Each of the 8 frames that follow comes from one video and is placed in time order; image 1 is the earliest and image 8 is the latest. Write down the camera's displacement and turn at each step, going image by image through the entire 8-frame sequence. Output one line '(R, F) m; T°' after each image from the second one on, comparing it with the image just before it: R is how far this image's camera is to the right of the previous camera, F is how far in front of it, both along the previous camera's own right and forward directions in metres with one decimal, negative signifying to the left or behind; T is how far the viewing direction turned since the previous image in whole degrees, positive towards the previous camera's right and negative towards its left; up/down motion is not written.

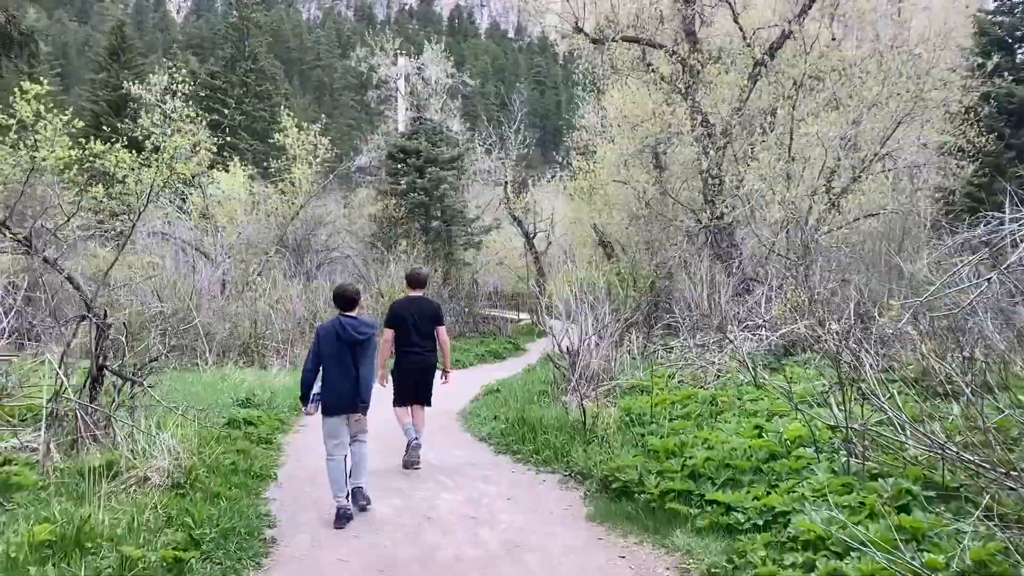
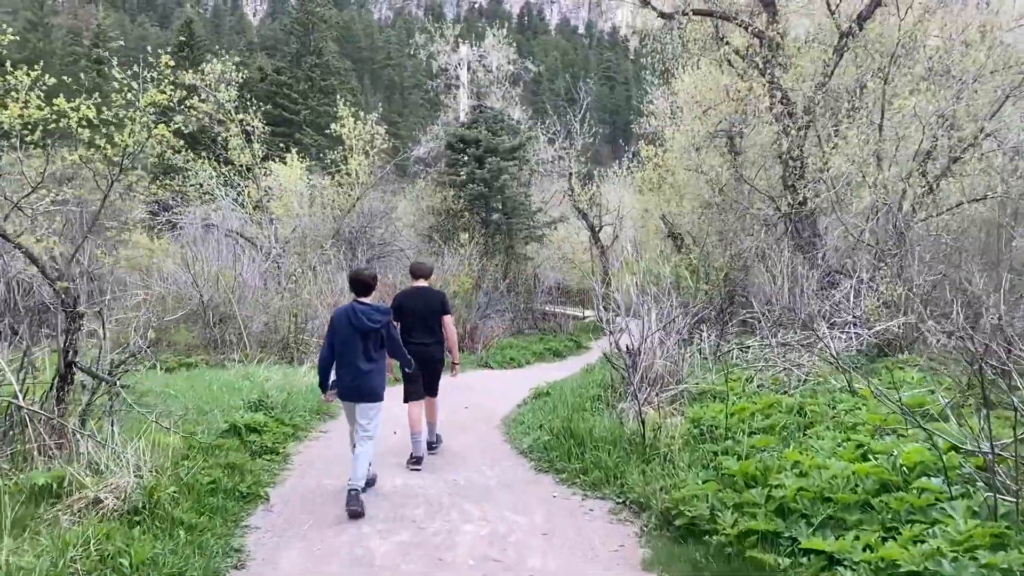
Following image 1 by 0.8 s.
(+0.1, +1.0) m; -5°
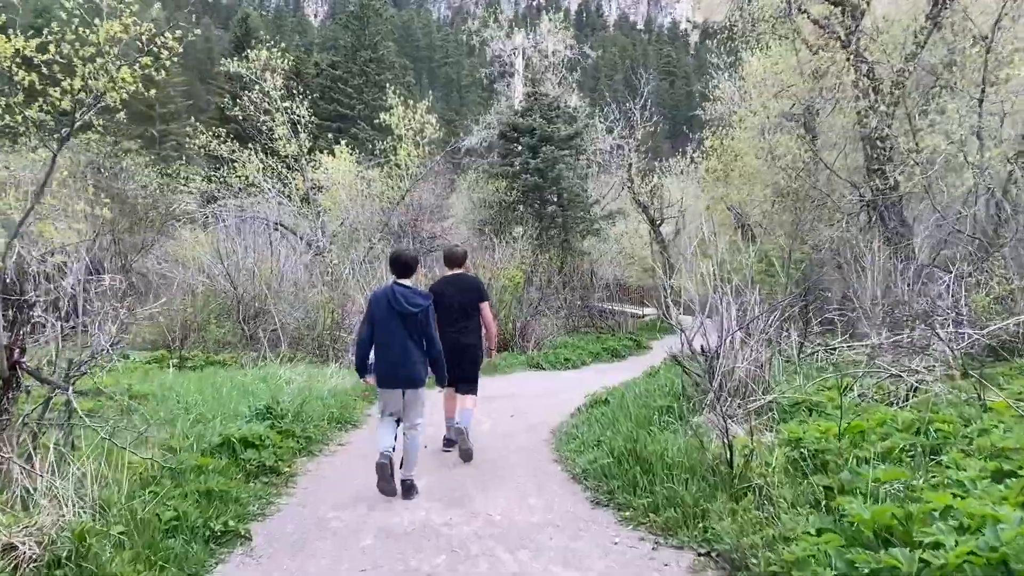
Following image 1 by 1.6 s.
(0.0, +1.0) m; -4°
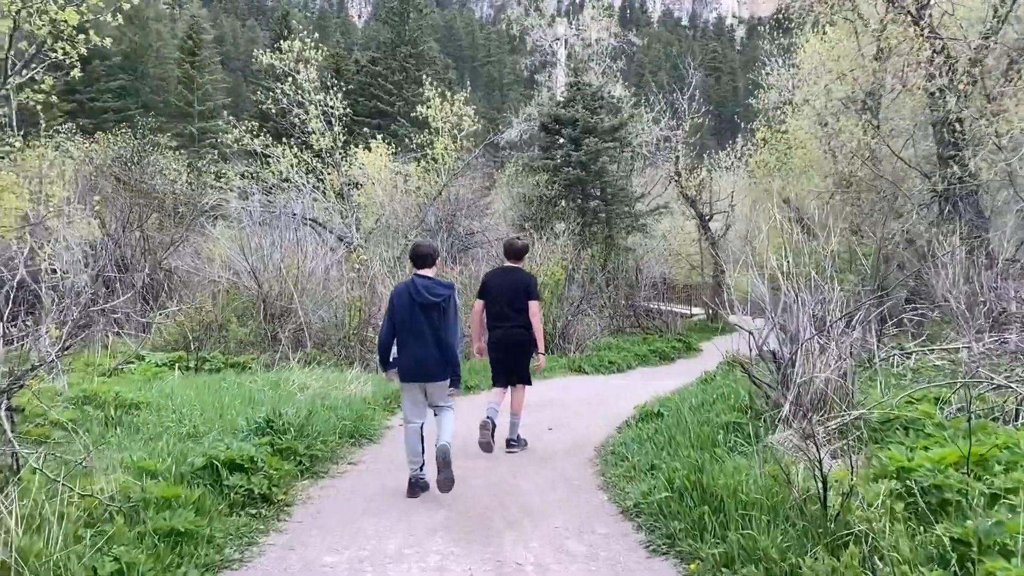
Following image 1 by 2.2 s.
(0.0, +0.8) m; -3°
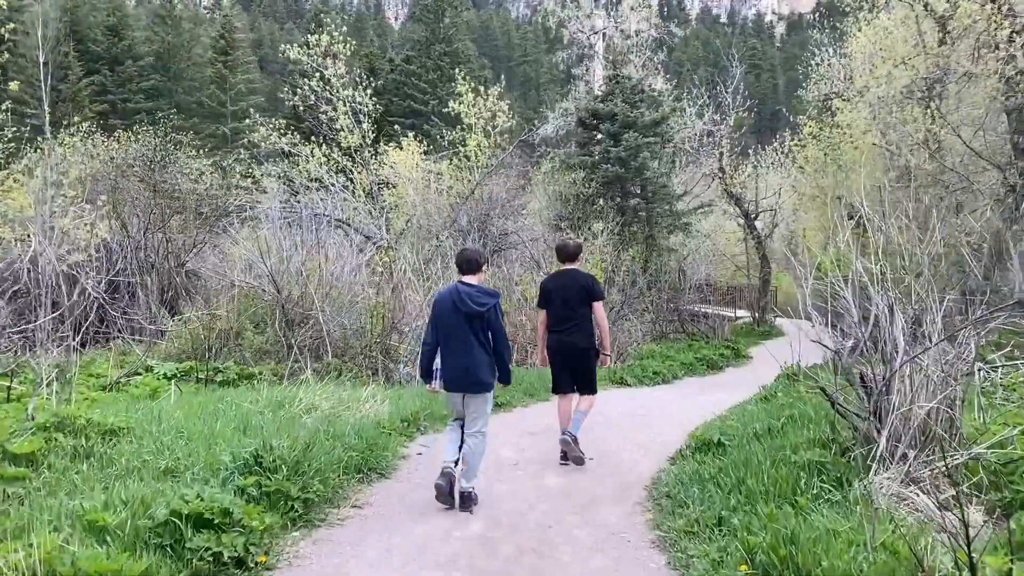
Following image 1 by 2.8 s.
(0.0, +0.8) m; -2°
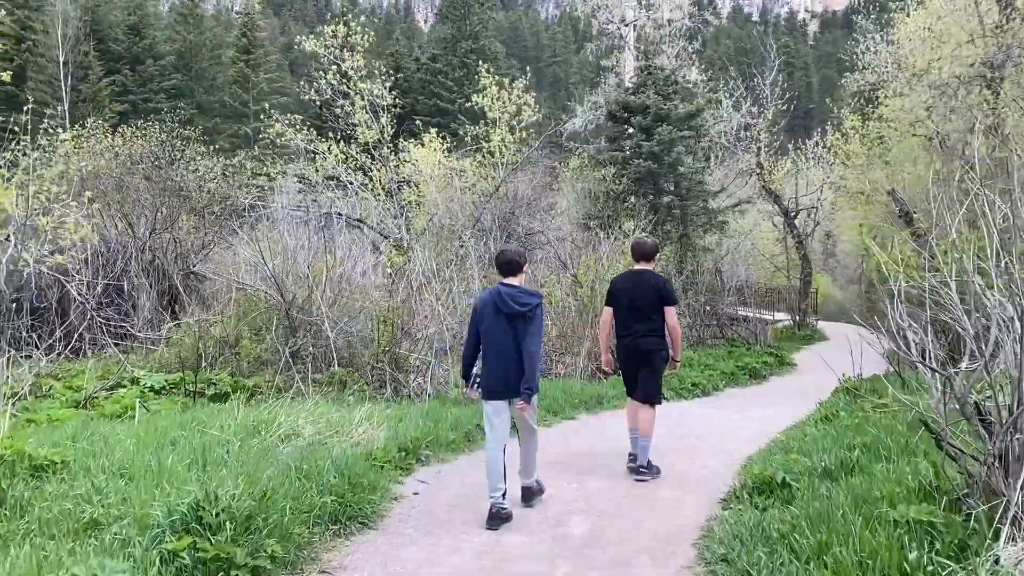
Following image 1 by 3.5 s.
(+0.1, +0.9) m; -2°
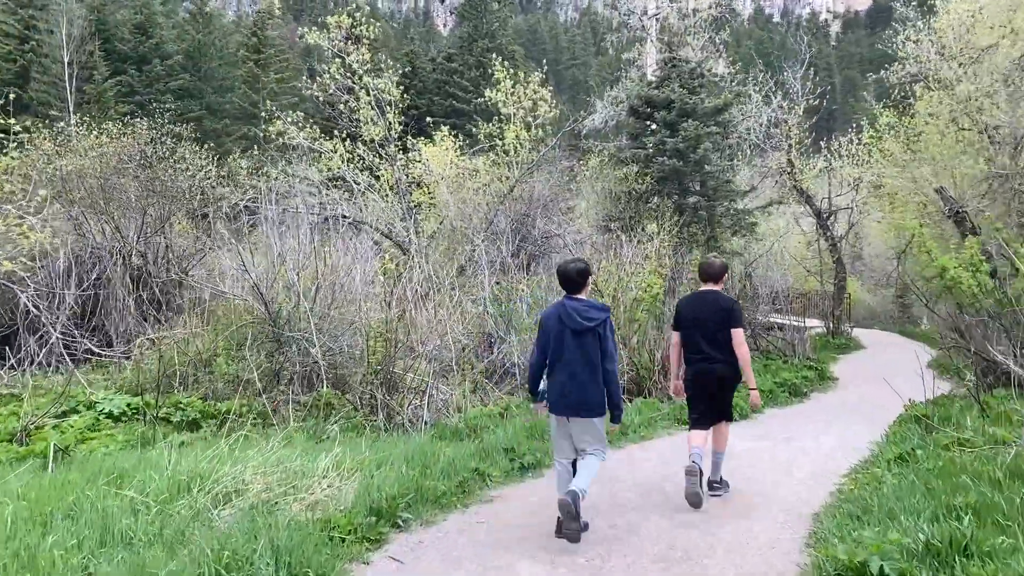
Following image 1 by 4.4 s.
(+0.1, +1.0) m; -1°
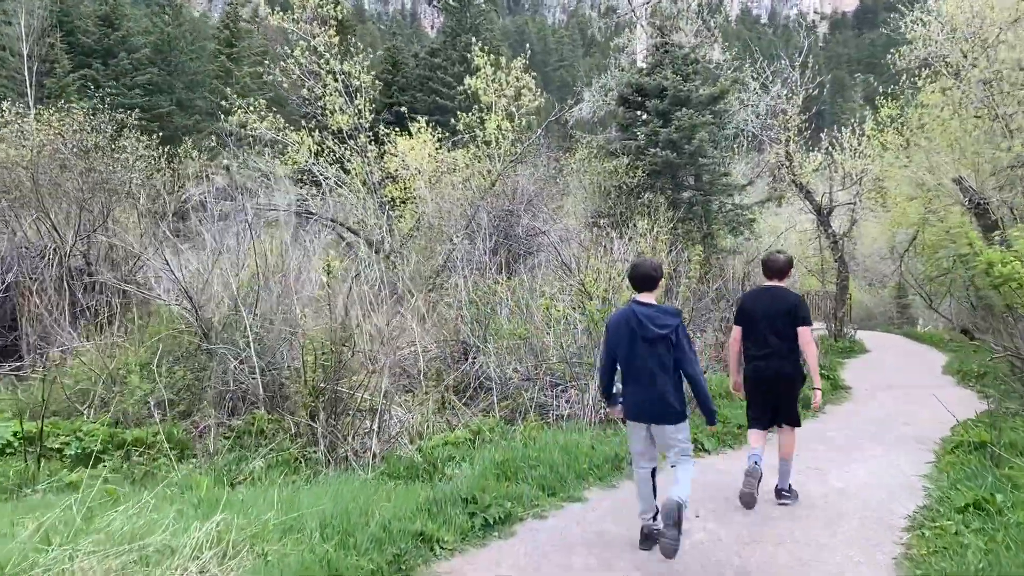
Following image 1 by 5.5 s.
(+0.1, +1.2) m; +1°
